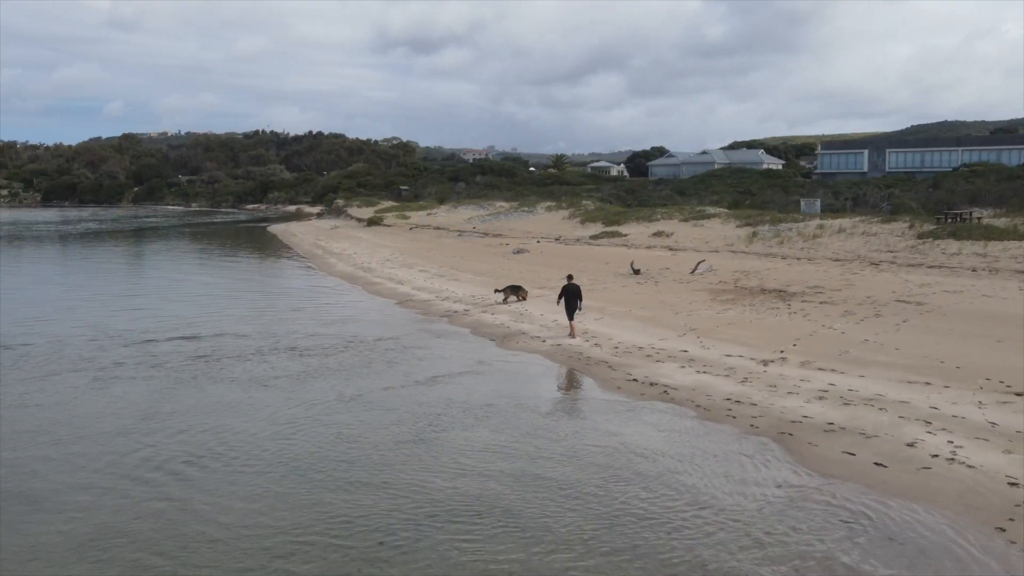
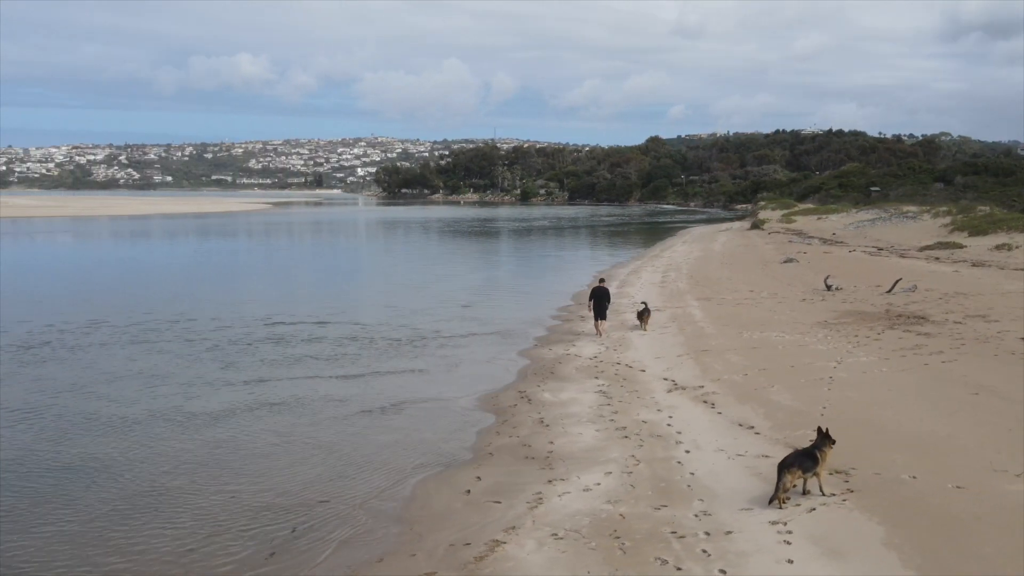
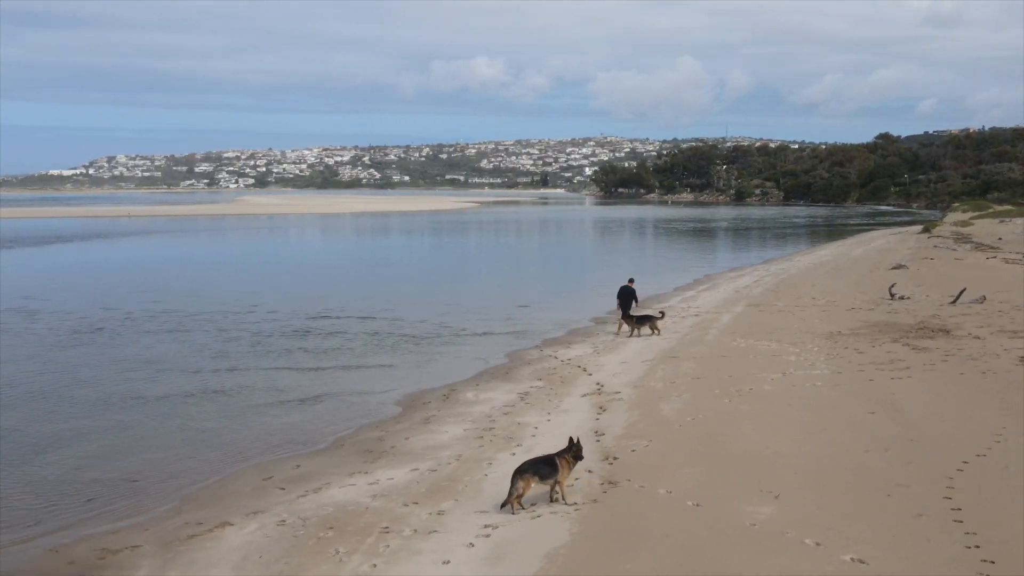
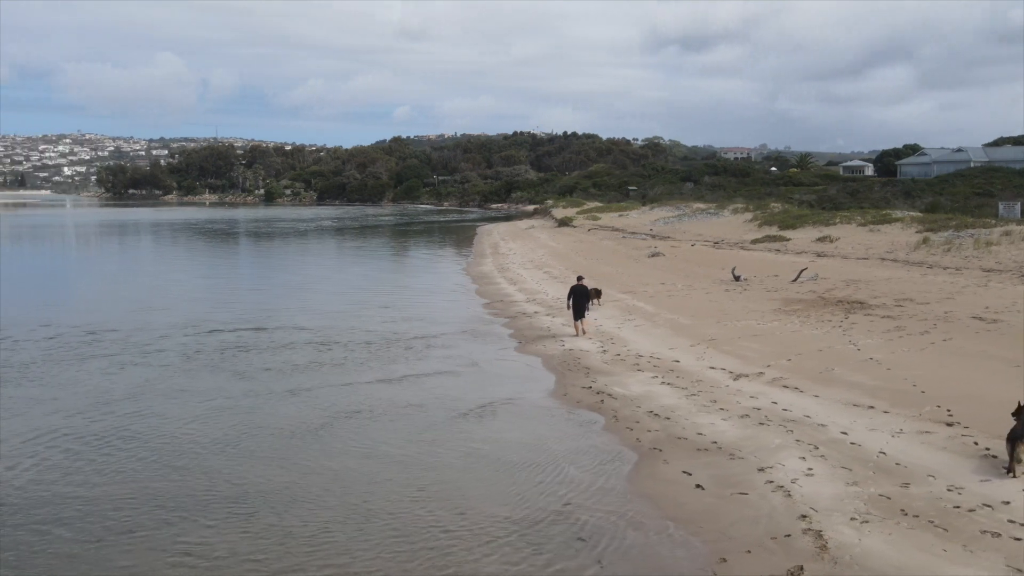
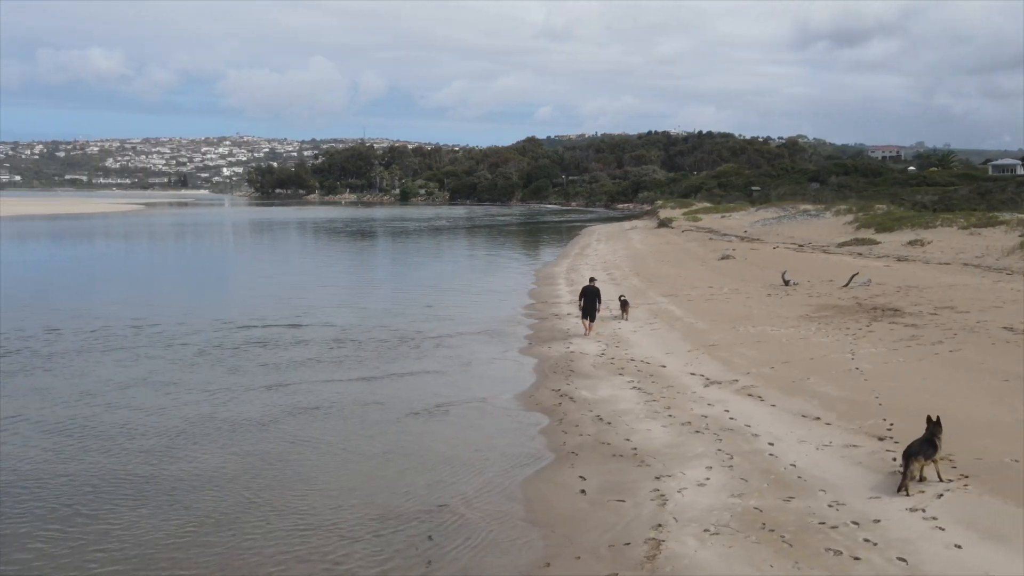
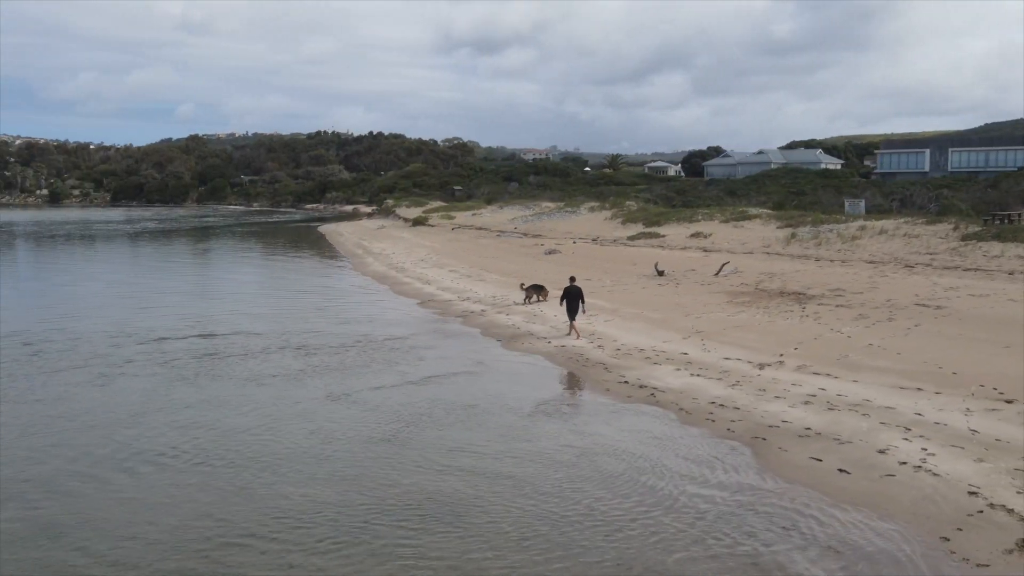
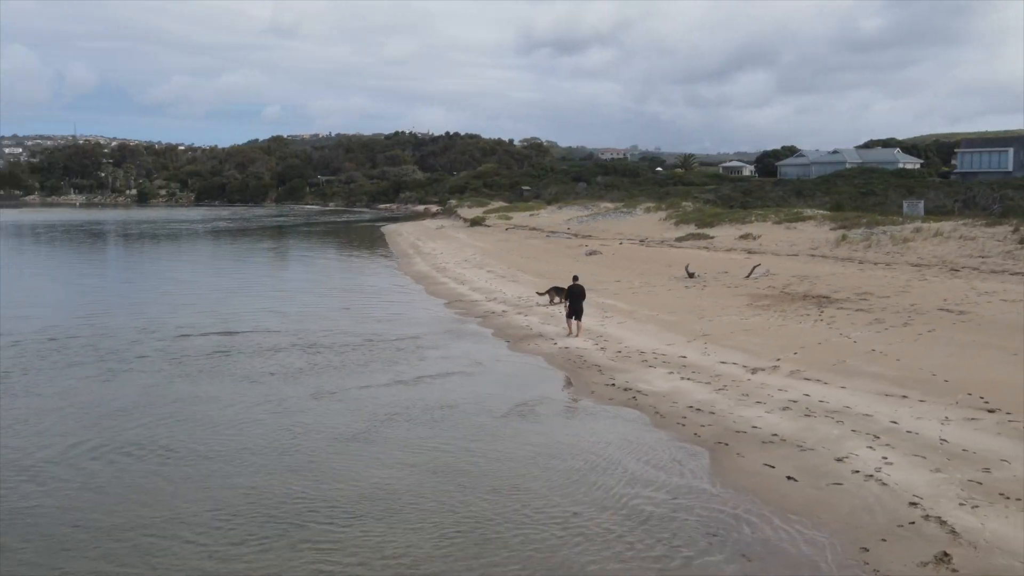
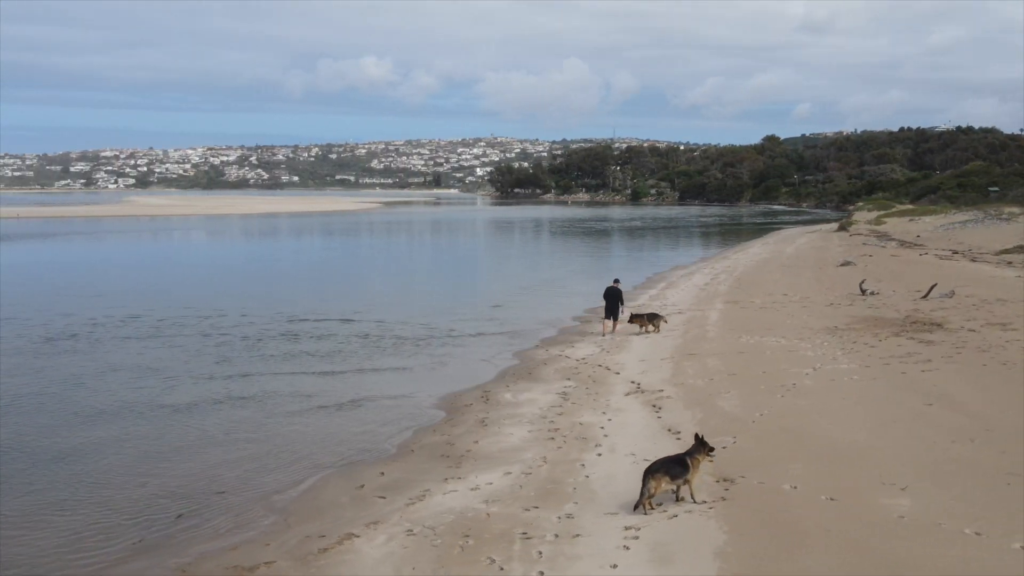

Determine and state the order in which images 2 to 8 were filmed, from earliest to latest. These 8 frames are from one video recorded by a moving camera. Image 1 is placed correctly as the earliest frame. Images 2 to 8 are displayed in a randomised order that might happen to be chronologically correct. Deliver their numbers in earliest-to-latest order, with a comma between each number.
6, 7, 4, 5, 2, 8, 3
